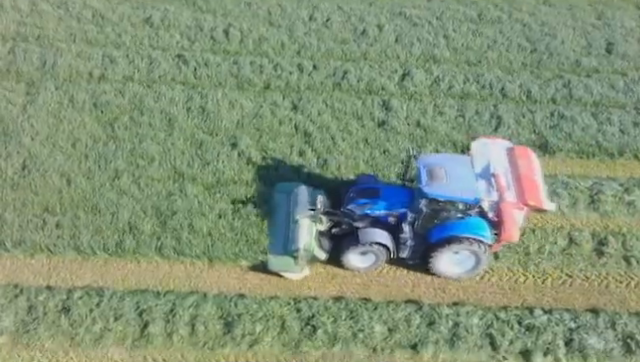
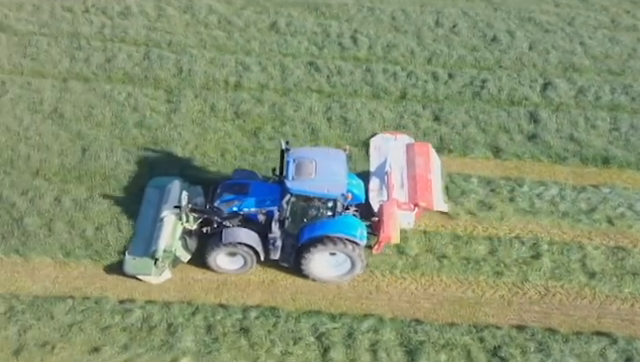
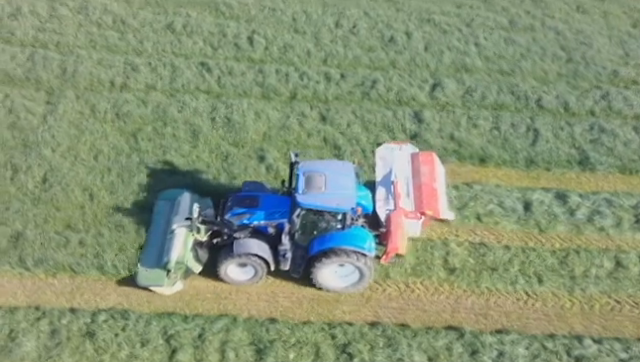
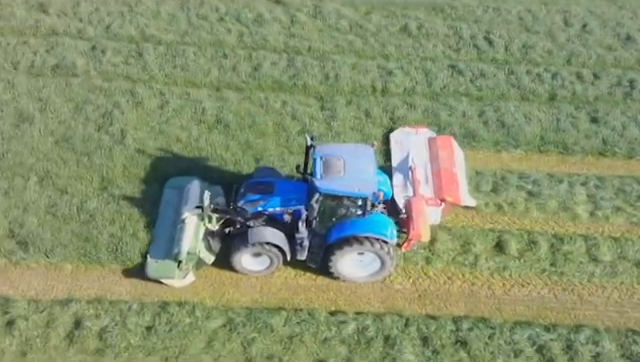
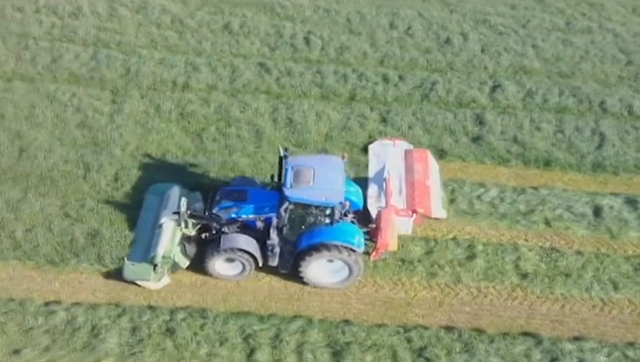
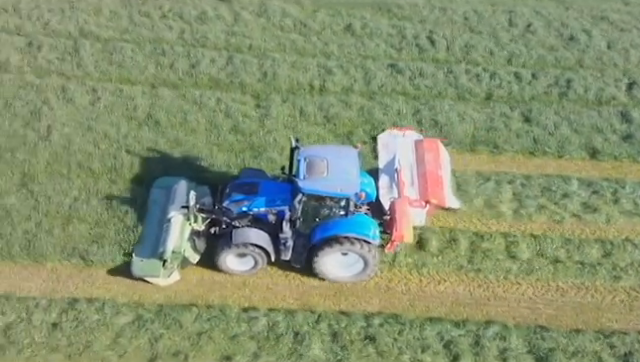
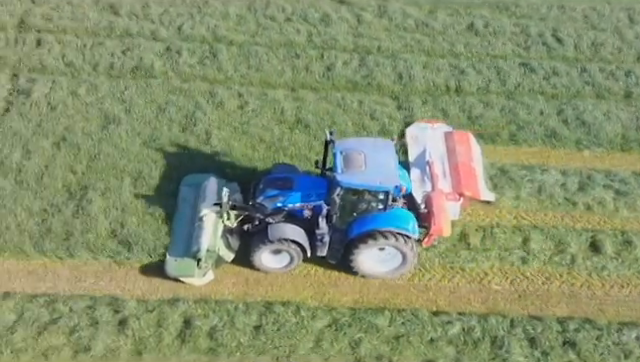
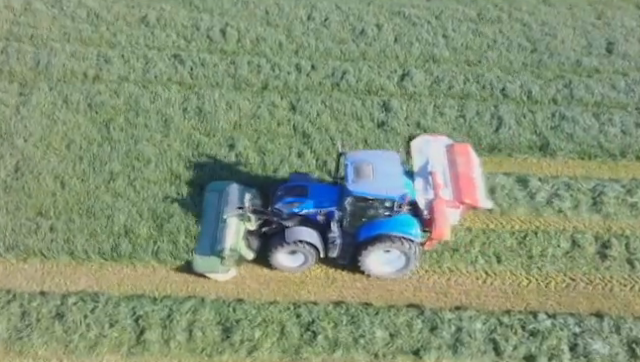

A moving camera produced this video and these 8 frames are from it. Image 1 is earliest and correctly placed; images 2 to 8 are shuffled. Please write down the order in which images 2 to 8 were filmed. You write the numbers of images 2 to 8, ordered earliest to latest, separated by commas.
8, 3, 5, 2, 6, 4, 7
